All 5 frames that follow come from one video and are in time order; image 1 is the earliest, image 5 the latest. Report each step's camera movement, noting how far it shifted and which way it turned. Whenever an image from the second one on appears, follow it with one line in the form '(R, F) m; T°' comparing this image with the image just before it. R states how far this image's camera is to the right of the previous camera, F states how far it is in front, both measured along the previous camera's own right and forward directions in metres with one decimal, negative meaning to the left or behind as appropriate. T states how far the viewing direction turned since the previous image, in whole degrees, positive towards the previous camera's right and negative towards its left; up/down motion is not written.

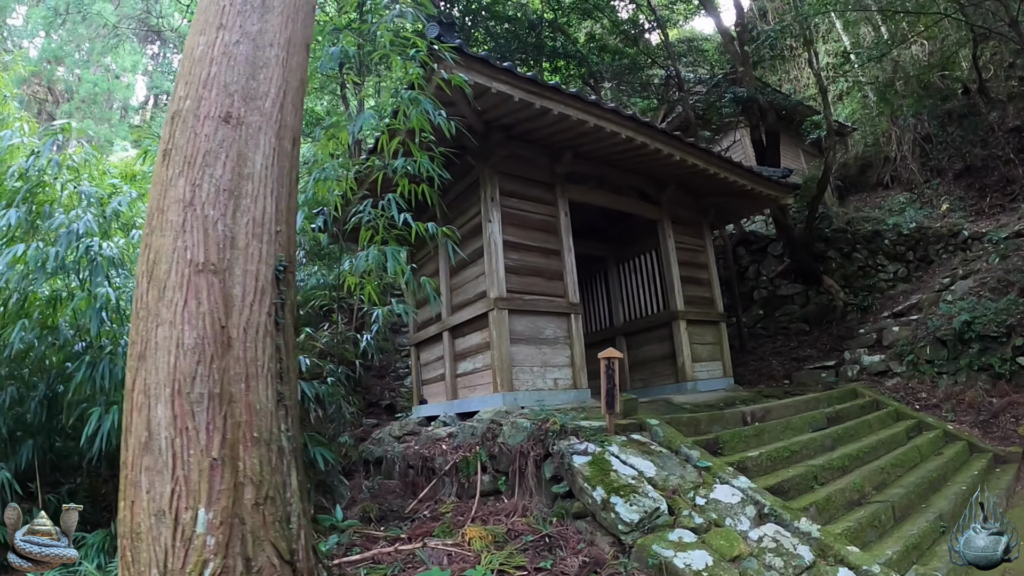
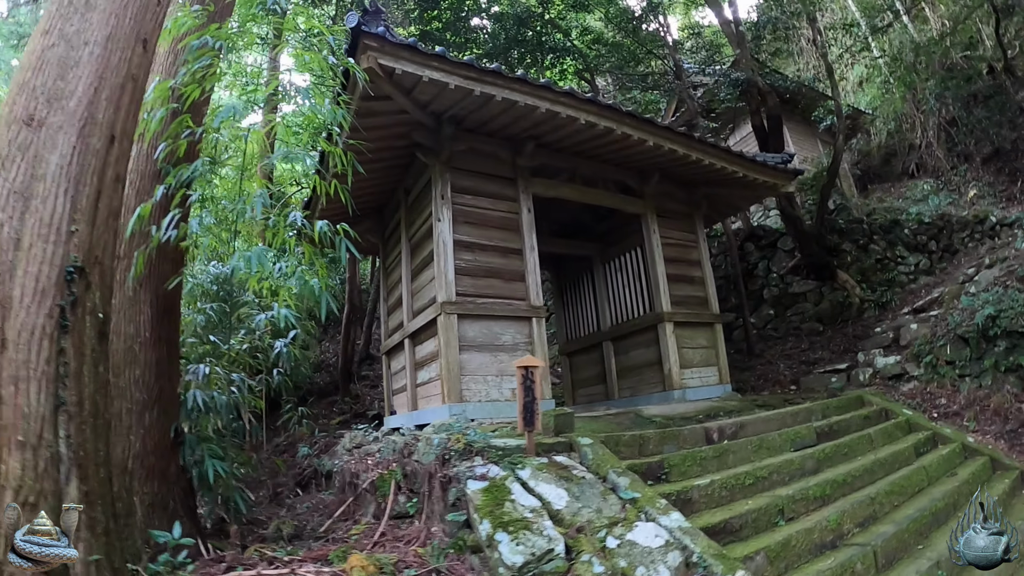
(+0.8, +0.4) m; -4°
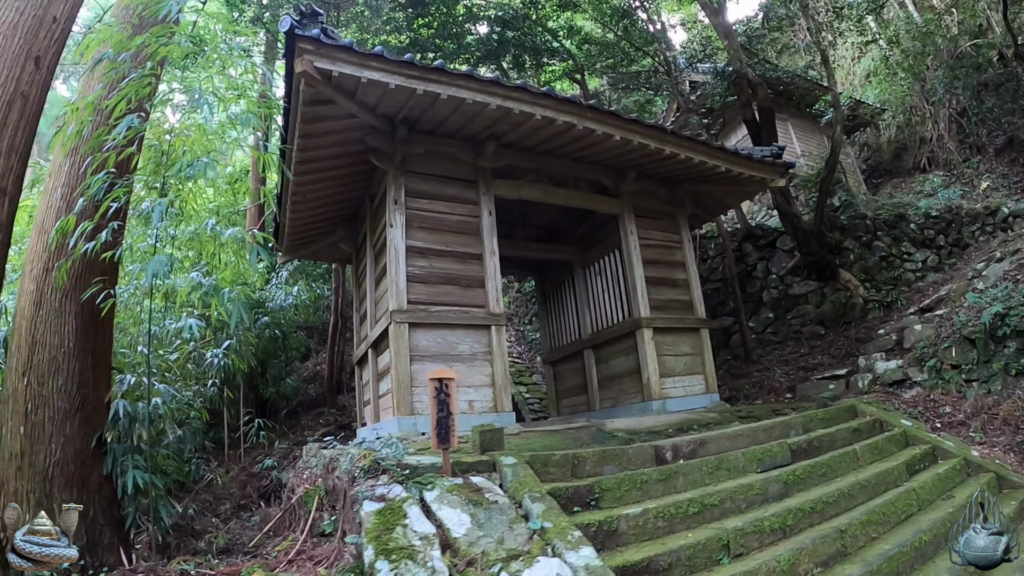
(+0.7, +0.2) m; -3°
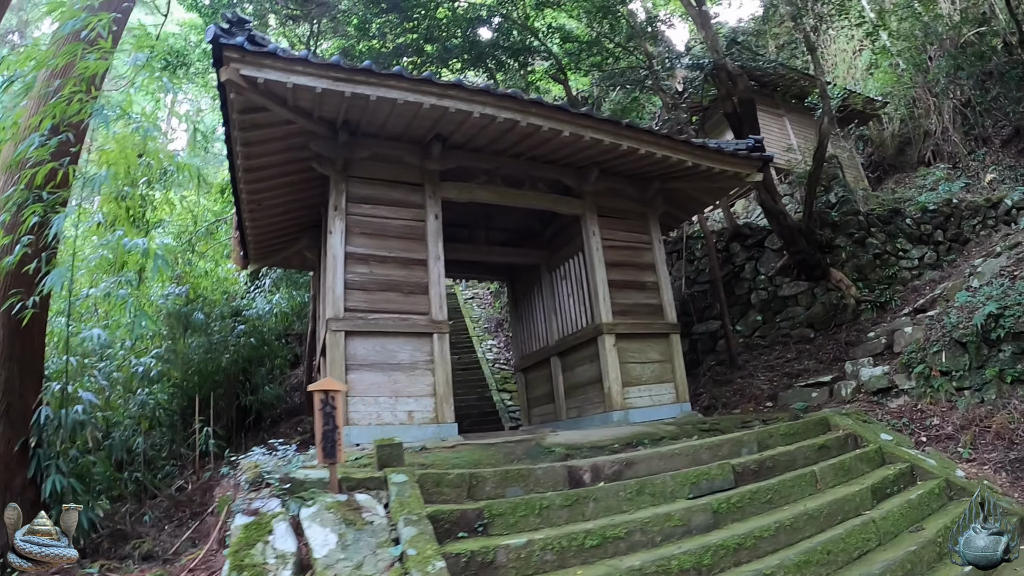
(+0.8, +0.2) m; -3°
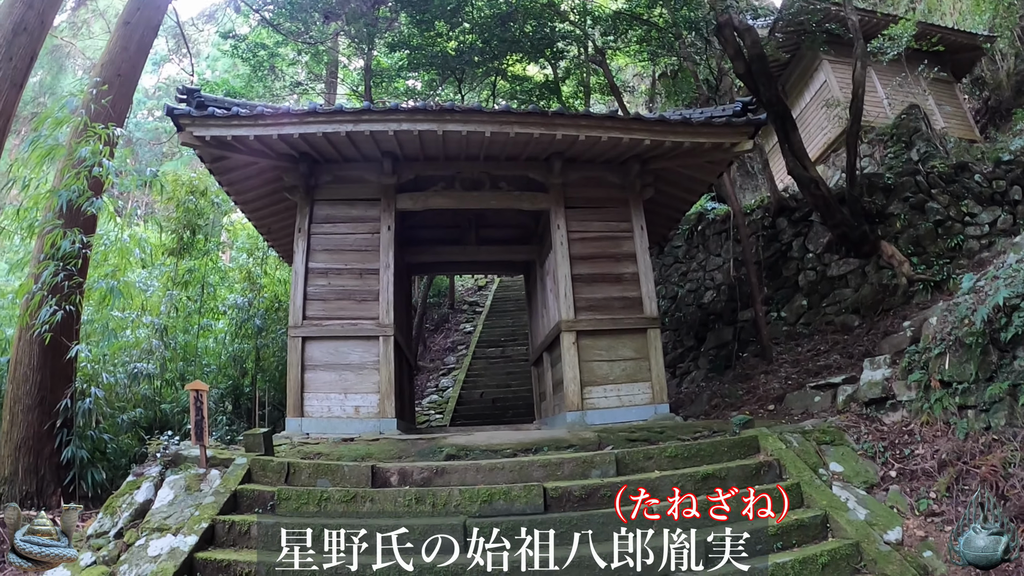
(+2.2, +0.2) m; -19°
